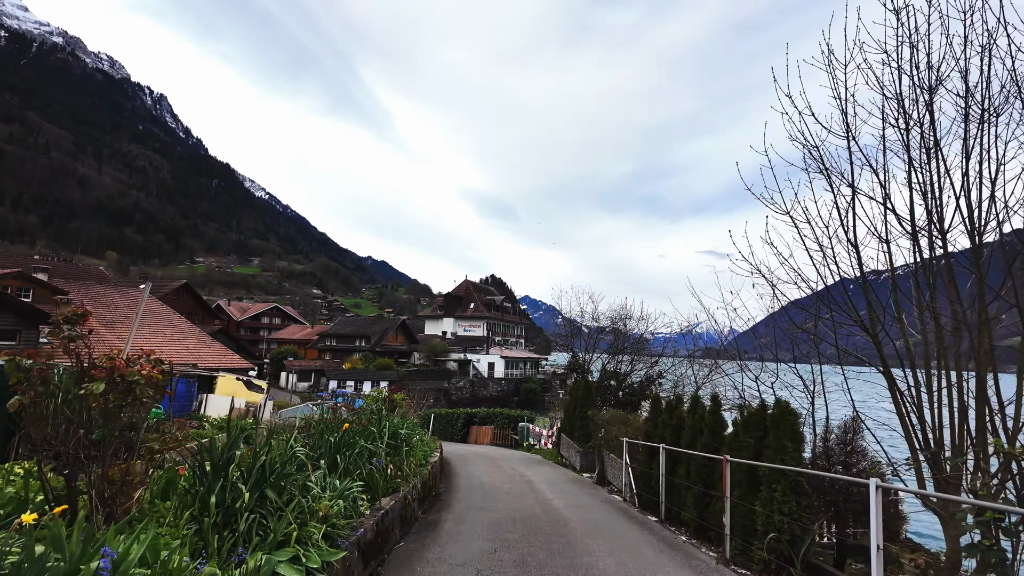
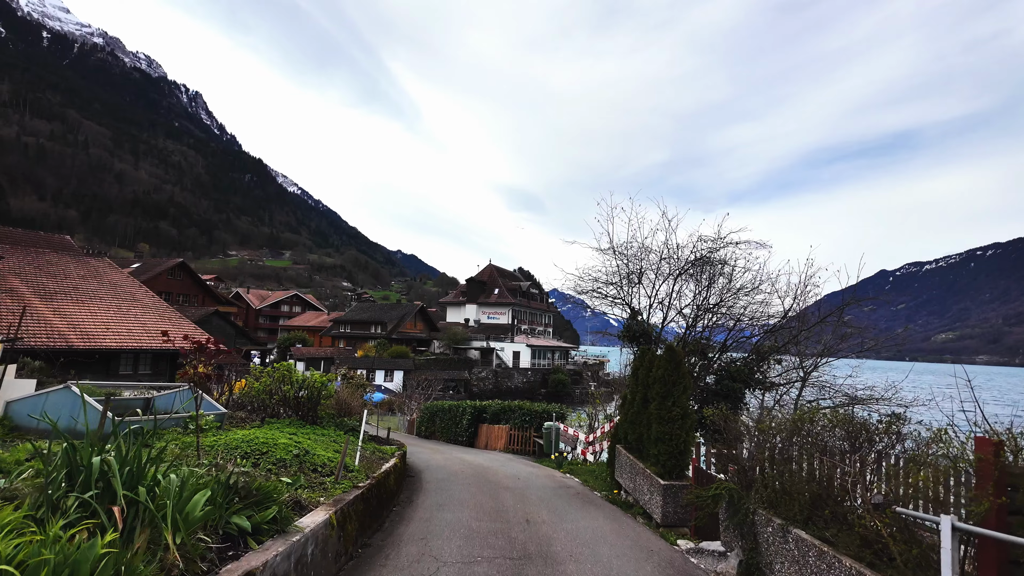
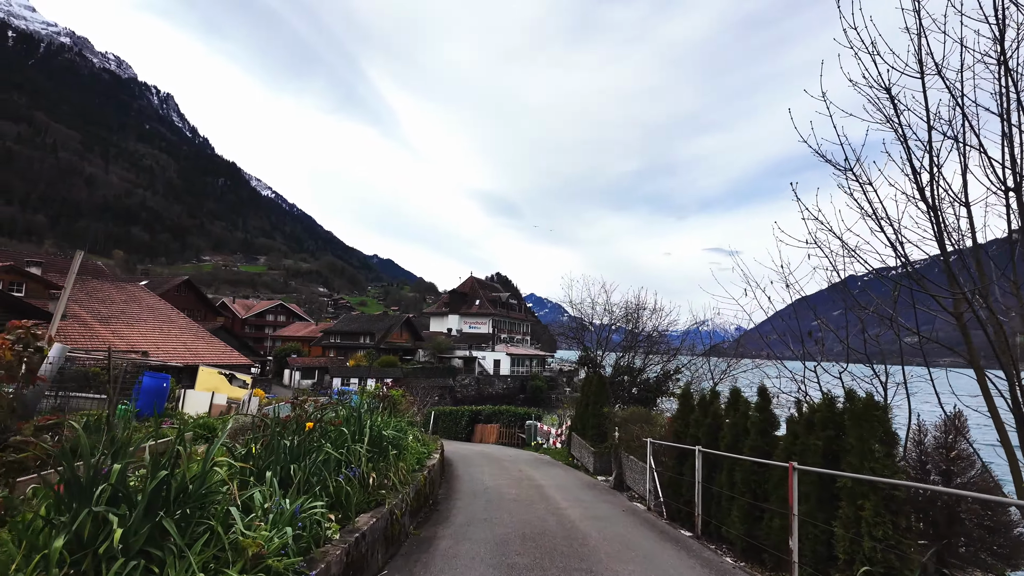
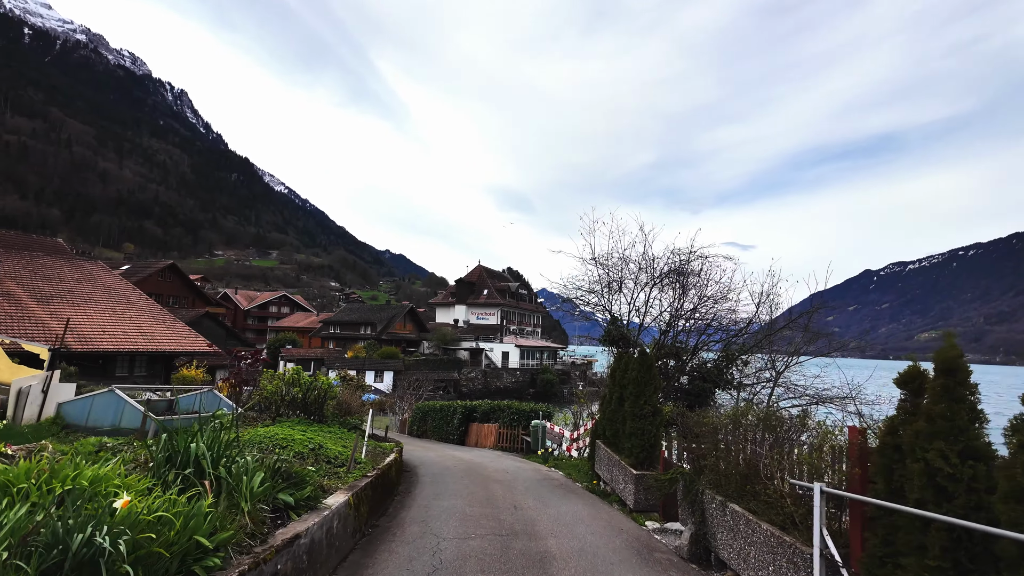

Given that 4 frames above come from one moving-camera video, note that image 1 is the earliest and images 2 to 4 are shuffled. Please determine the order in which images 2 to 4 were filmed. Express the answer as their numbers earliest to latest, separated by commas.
3, 4, 2
